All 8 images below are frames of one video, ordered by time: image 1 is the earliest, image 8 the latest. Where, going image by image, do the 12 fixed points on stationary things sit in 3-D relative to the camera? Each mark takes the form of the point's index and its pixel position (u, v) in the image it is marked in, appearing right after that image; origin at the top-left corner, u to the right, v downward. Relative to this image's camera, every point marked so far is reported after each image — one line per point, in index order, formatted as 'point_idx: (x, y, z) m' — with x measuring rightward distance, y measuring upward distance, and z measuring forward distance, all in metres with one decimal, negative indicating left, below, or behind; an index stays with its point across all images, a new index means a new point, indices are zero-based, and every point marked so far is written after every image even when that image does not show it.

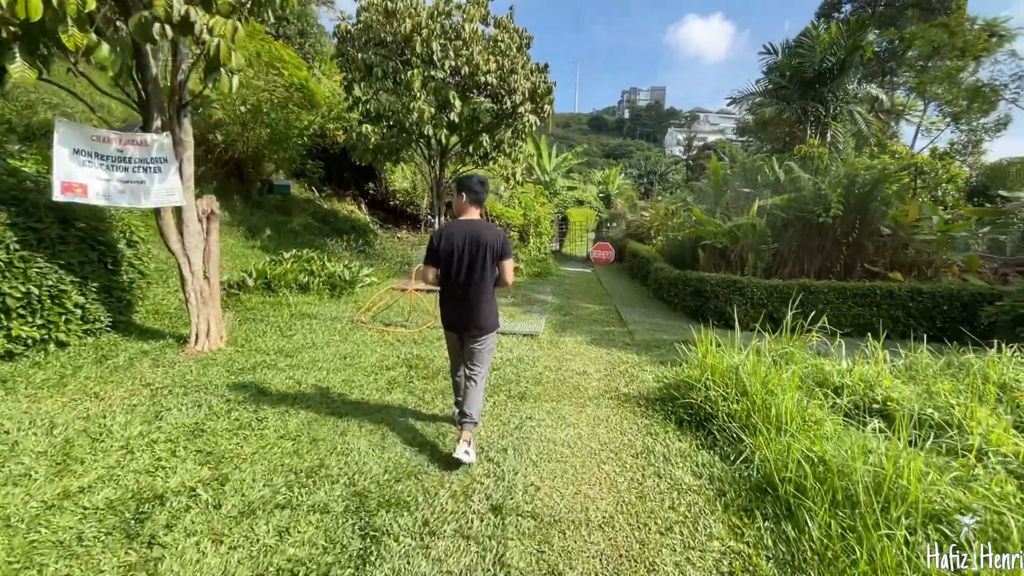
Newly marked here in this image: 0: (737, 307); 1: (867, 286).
0: (+2.4, -0.2, +5.1) m
1: (+3.6, 0.0, +4.9) m
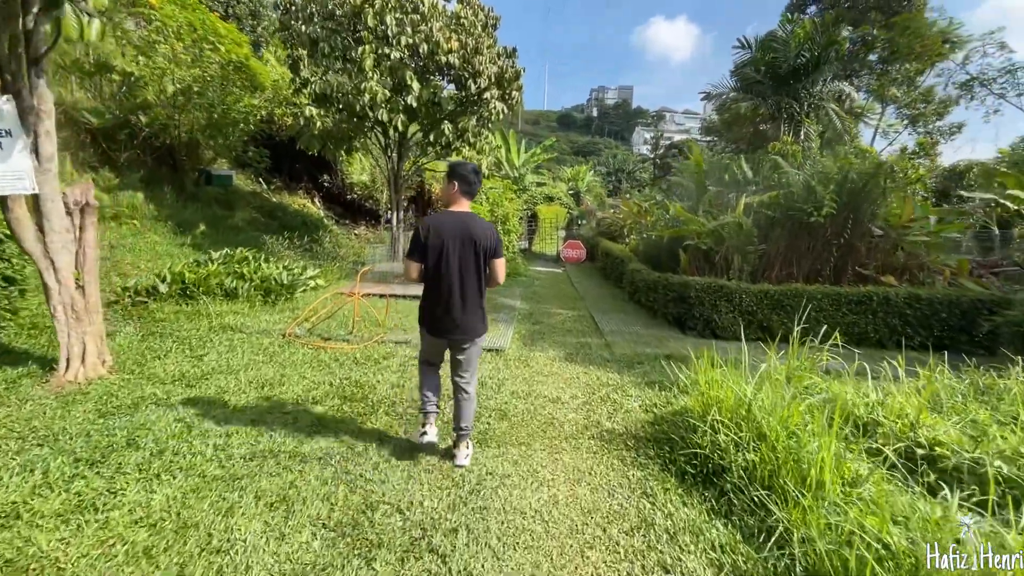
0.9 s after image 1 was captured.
0: (+2.0, -0.3, +4.6) m
1: (+3.3, 0.0, +4.6) m
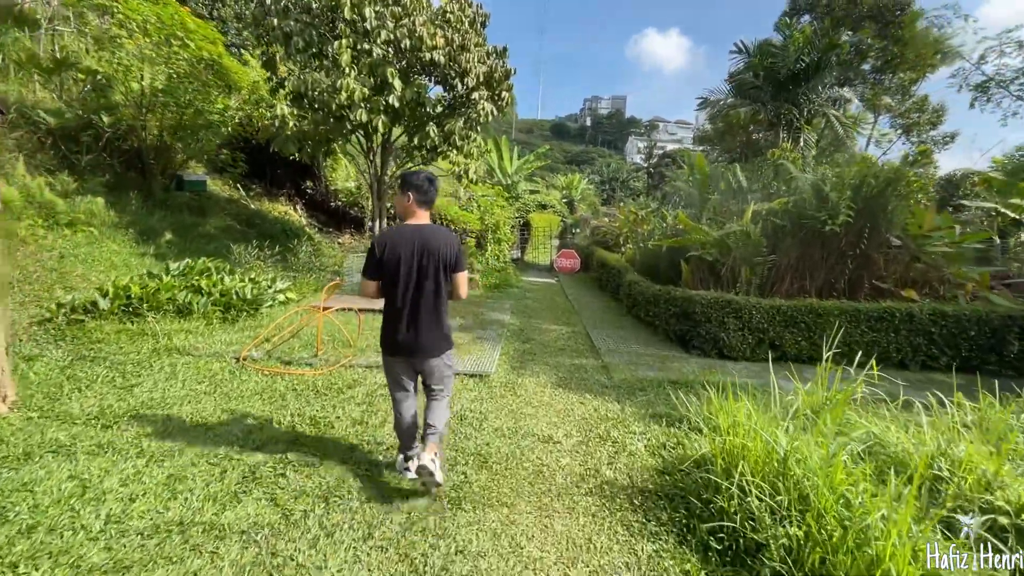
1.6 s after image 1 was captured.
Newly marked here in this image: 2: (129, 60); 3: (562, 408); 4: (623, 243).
0: (+1.9, -0.4, +4.2) m
1: (+3.2, -0.2, +4.2) m
2: (-5.0, +3.0, +6.3) m
3: (+0.3, -0.7, +2.9) m
4: (+2.3, +0.9, +10.1) m
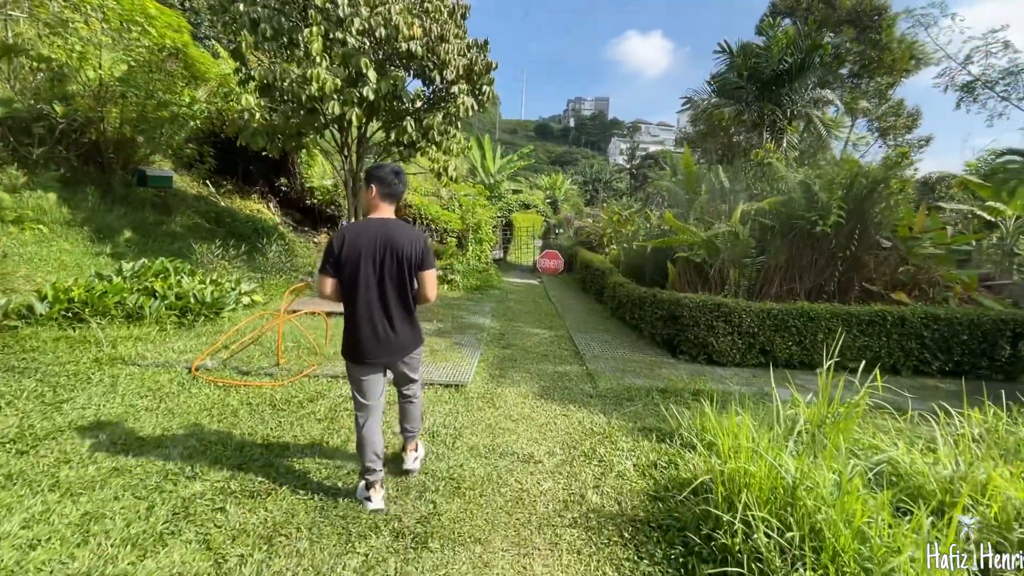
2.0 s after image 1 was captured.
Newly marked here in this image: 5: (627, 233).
0: (+1.7, -0.4, +4.0) m
1: (+3.0, -0.2, +4.0) m
2: (-5.2, +3.0, +5.9) m
3: (+0.2, -0.8, +2.7) m
4: (+1.9, +0.9, +9.9) m
5: (+1.9, +0.9, +8.0) m
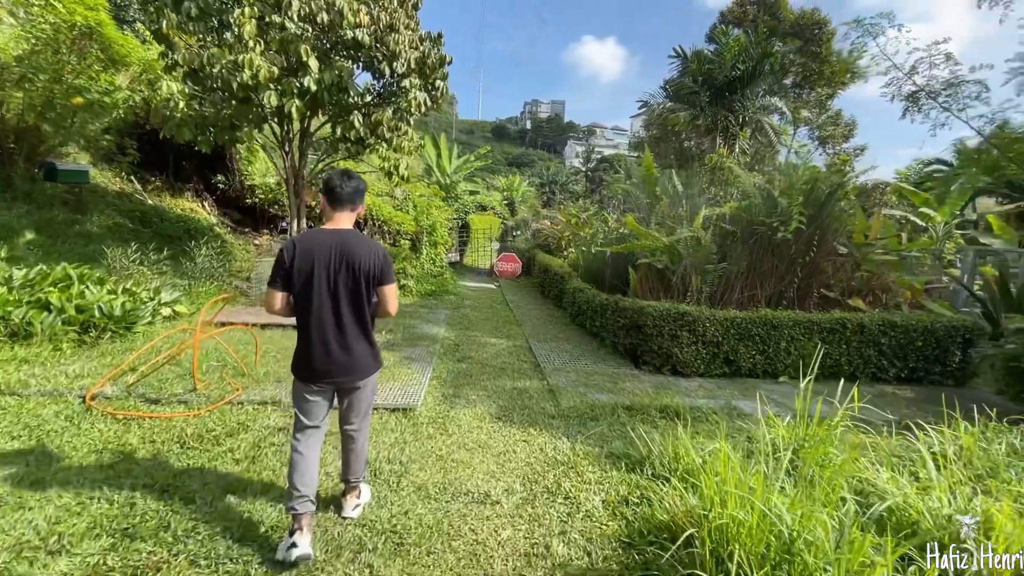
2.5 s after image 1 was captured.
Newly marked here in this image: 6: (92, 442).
0: (+1.4, -0.5, +3.9) m
1: (+2.7, -0.2, +4.0) m
2: (-5.7, +2.9, +5.2) m
3: (-0.1, -0.8, +2.4) m
4: (+1.1, +0.8, +9.8) m
5: (+1.2, +0.8, +7.9) m
6: (-1.9, -0.7, +2.2) m
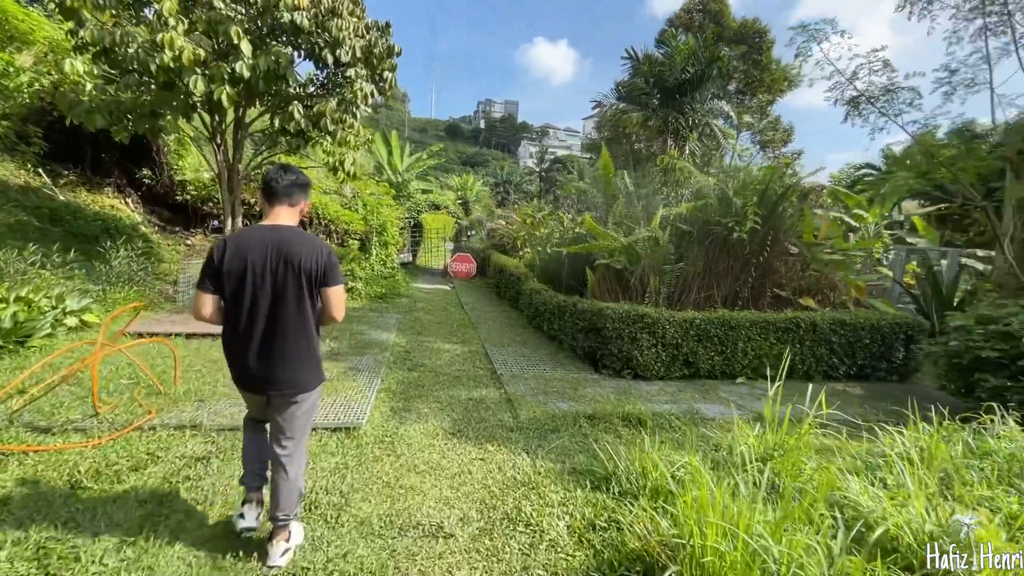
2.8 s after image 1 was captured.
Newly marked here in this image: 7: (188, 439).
0: (+1.0, -0.5, +3.8) m
1: (+2.3, -0.2, +4.0) m
2: (-6.2, +2.8, +4.4) m
3: (-0.3, -0.8, +2.2) m
4: (+0.2, +0.8, +9.7) m
5: (+0.5, +0.8, +7.8) m
6: (-2.1, -0.7, +1.8) m
7: (-1.5, -0.7, +2.3) m
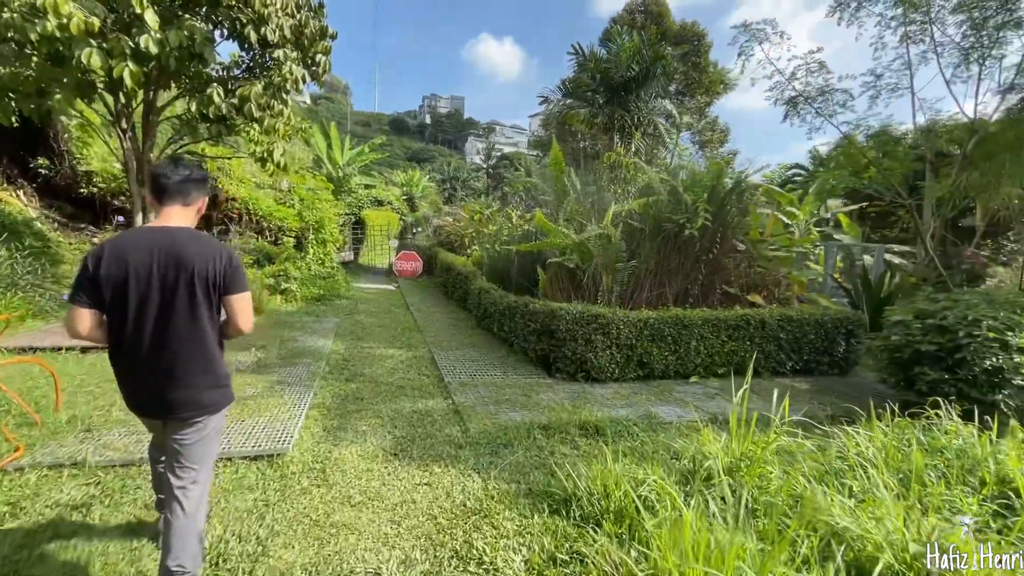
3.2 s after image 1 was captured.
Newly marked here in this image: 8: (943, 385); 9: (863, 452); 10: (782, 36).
0: (+0.7, -0.5, +3.6) m
1: (+1.9, -0.2, +4.0) m
2: (-6.7, +2.7, +3.5) m
3: (-0.5, -0.9, +2.0) m
4: (-0.8, +0.8, +9.4) m
5: (-0.3, +0.8, +7.5) m
6: (-2.2, -0.8, +1.4) m
7: (-1.7, -0.7, +1.9) m
8: (+2.8, -0.6, +3.2) m
9: (+1.6, -0.7, +2.2) m
10: (+3.4, +3.2, +6.1) m
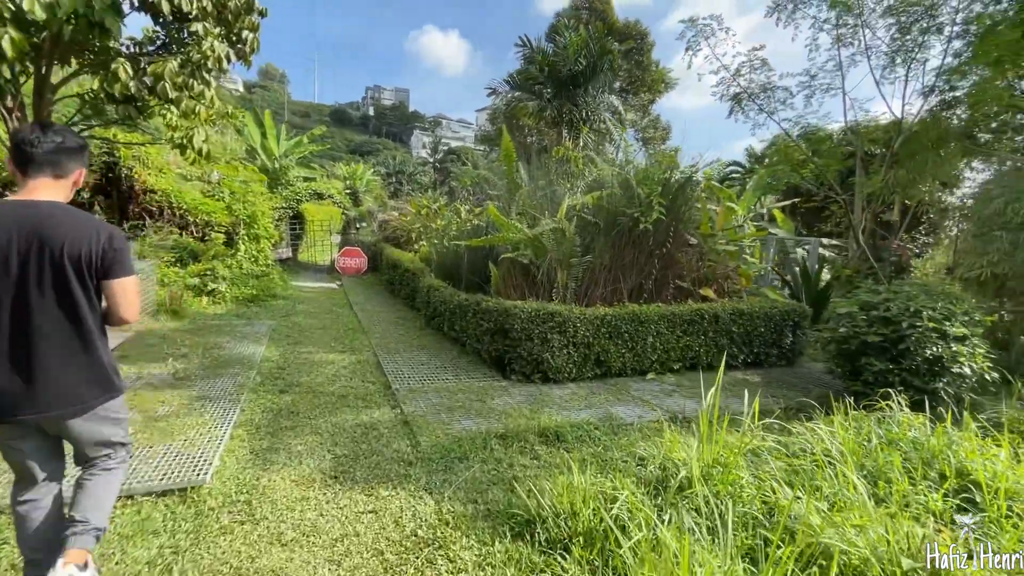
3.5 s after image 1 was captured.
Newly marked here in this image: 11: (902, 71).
0: (+0.3, -0.4, +3.5) m
1: (+1.5, -0.2, +4.0) m
2: (-7.0, +2.6, +2.5) m
3: (-0.6, -0.9, +1.7) m
4: (-1.8, +0.9, +9.0) m
5: (-1.1, +0.9, +7.2) m
6: (-2.3, -0.8, +0.9) m
7: (-1.9, -0.8, +1.5) m
8: (+2.5, -0.6, +3.3) m
9: (+1.4, -0.7, +2.1) m
10: (+2.7, +3.3, +6.2) m
11: (+4.7, +2.6, +5.9) m
